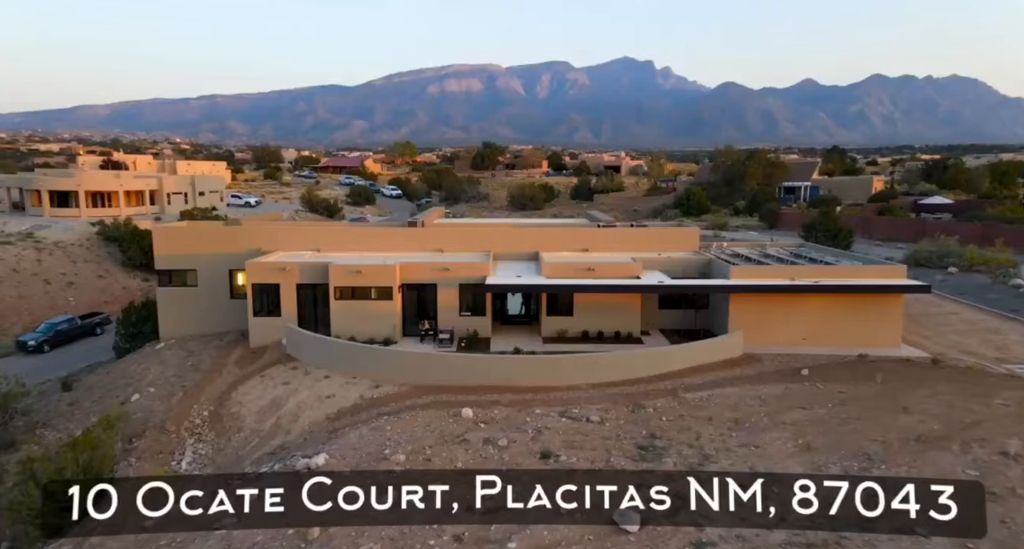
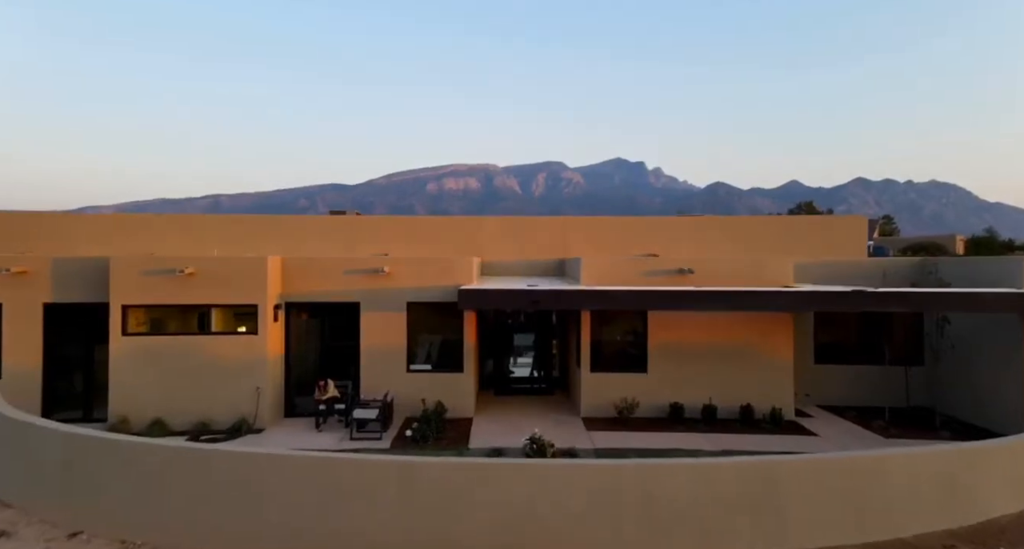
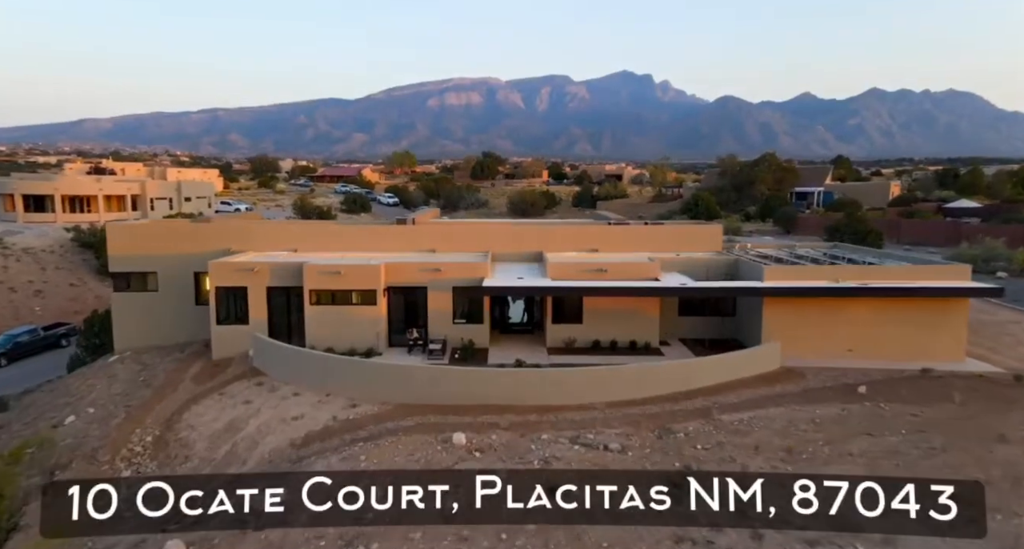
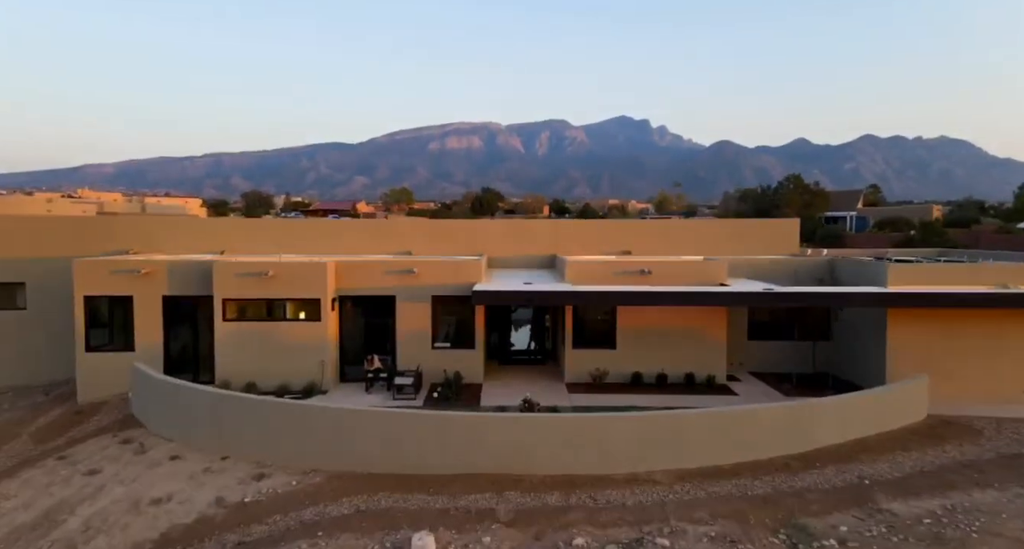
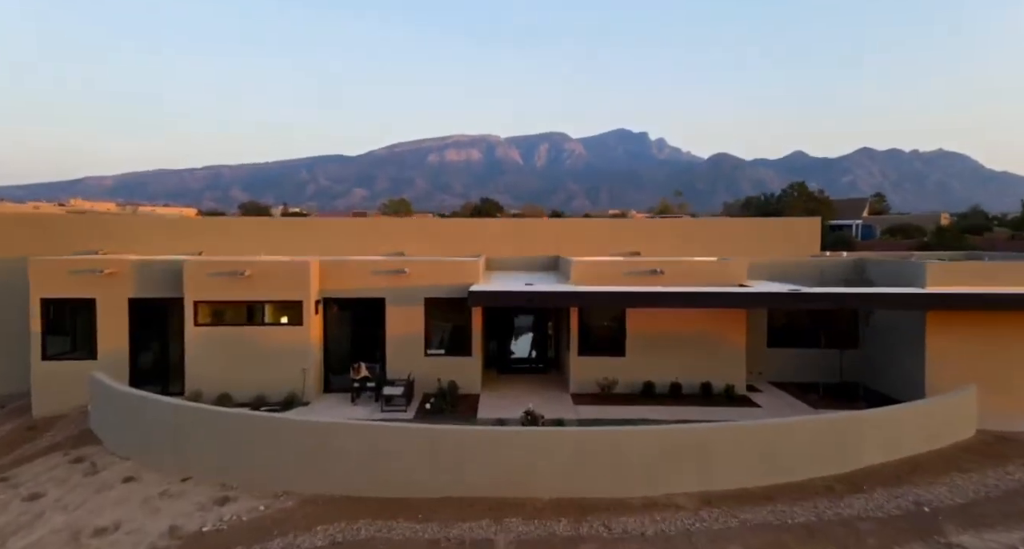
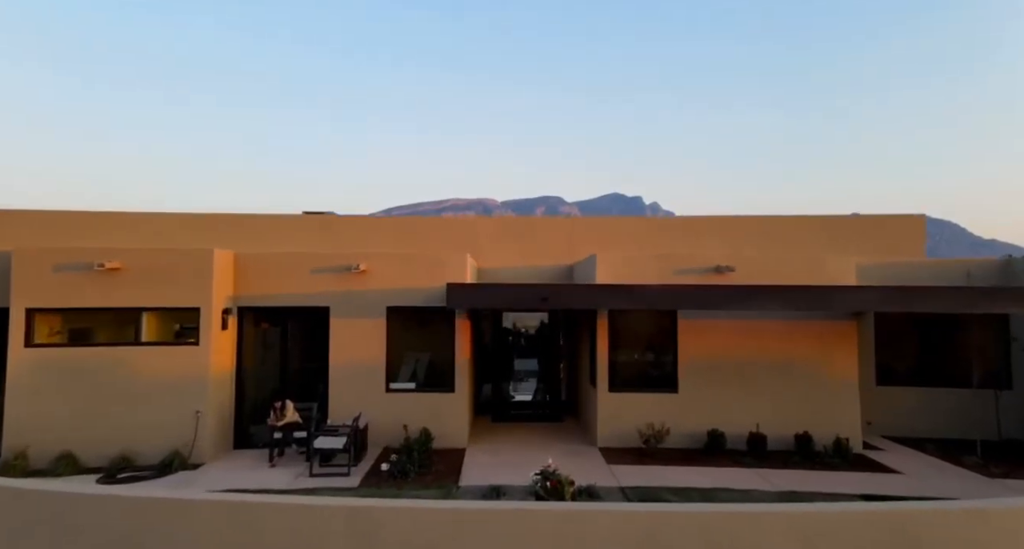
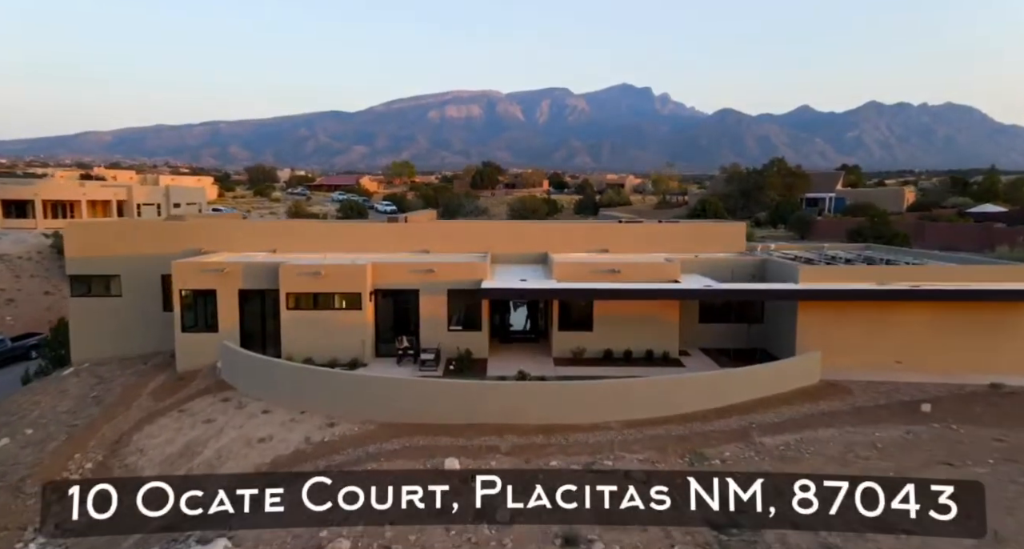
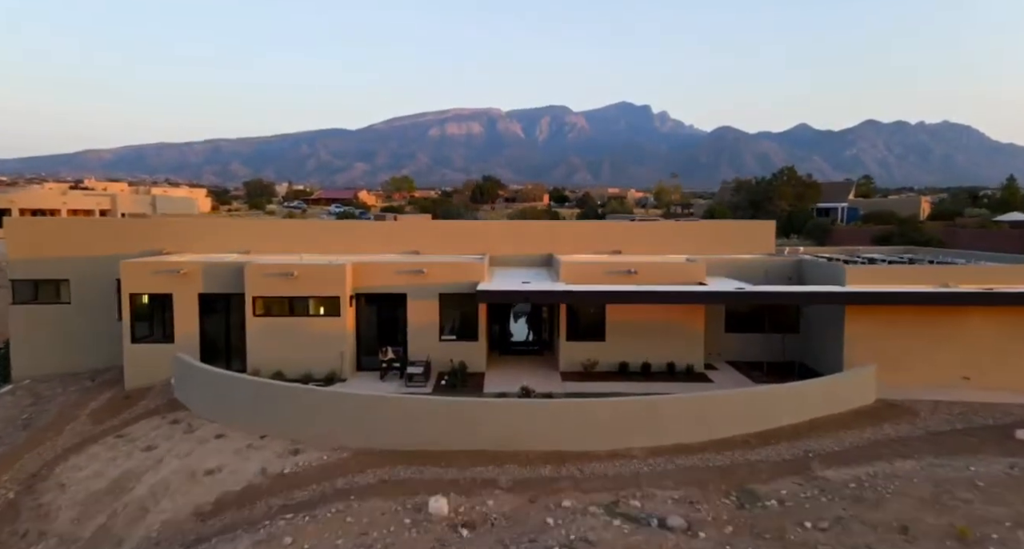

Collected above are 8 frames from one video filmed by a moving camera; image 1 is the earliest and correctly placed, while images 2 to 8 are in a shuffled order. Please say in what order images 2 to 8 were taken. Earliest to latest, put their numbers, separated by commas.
3, 7, 8, 4, 5, 2, 6
